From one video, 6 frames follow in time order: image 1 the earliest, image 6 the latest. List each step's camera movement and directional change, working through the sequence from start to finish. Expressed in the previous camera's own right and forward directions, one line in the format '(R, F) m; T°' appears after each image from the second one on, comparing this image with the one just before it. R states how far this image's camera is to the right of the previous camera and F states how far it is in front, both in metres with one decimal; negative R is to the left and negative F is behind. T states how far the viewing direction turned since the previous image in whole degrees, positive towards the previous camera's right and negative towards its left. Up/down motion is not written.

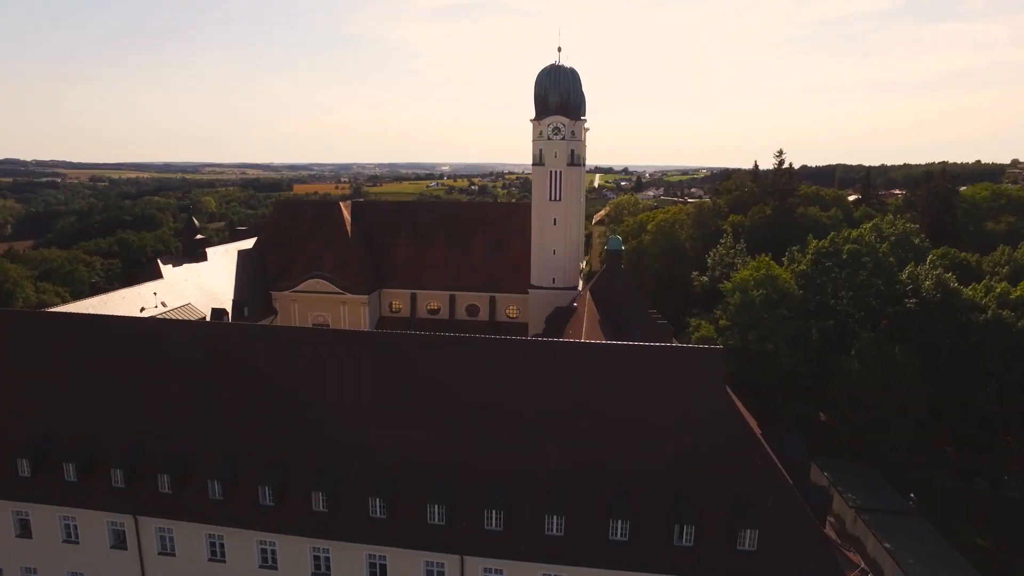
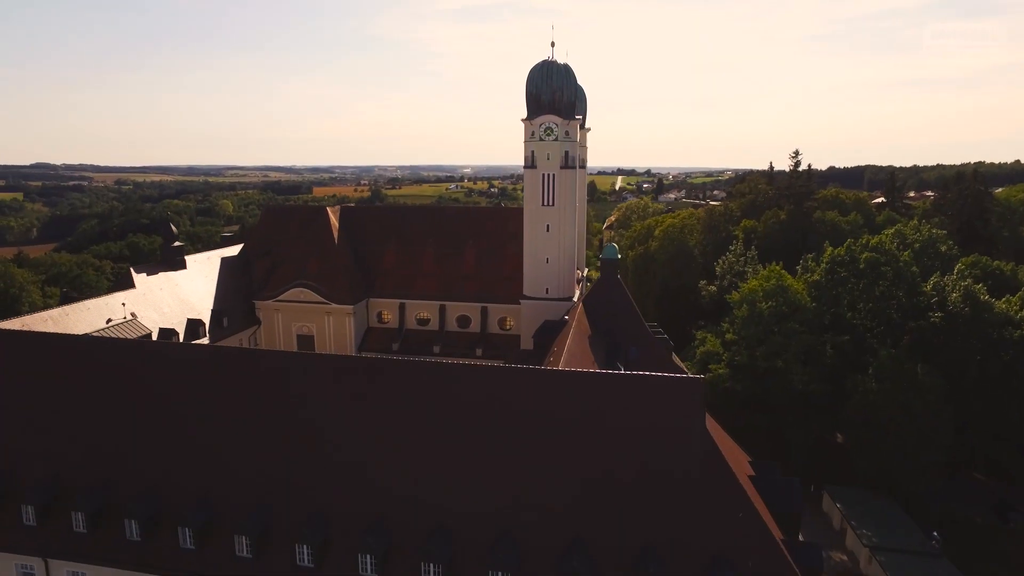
(+1.9, +2.3) m; -2°
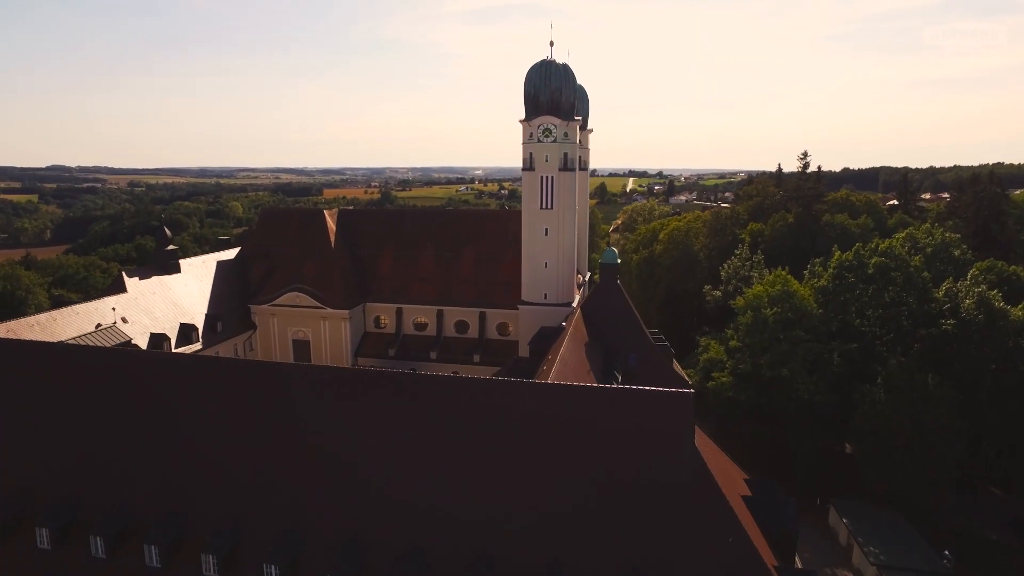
(+0.8, +0.8) m; -1°
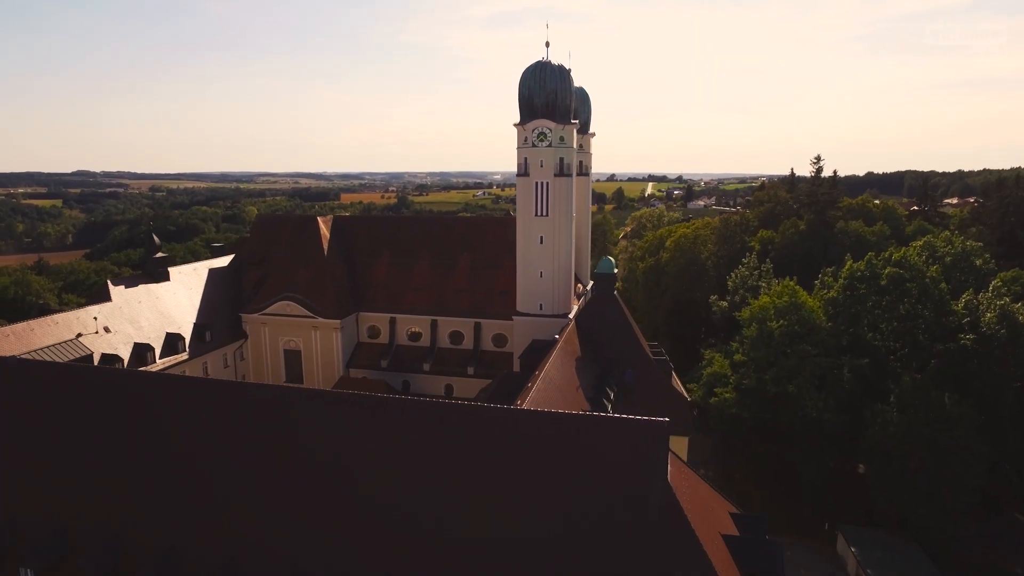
(+1.4, +1.3) m; -2°
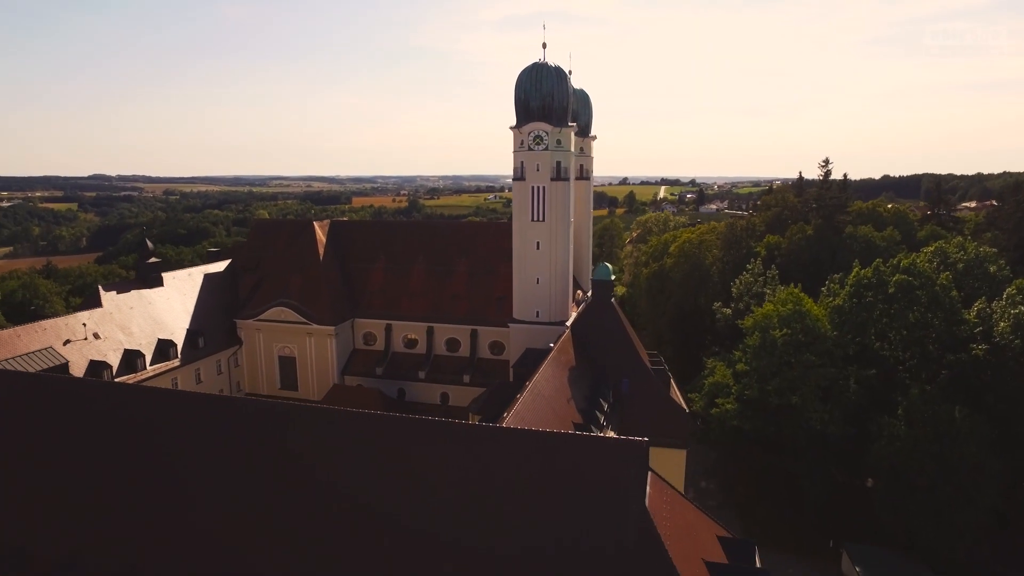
(+0.9, +0.8) m; -1°
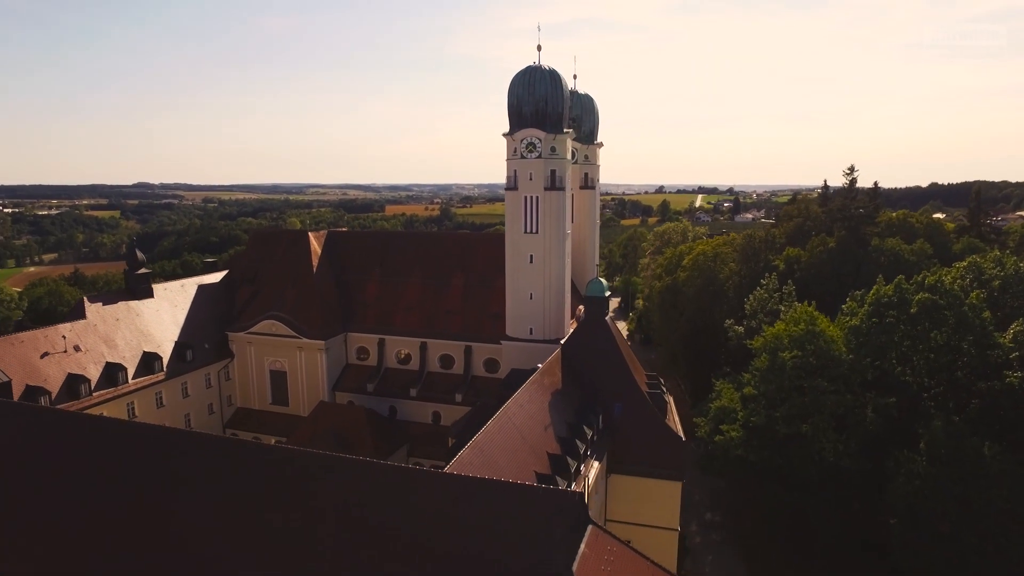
(+2.2, +1.8) m; -3°
